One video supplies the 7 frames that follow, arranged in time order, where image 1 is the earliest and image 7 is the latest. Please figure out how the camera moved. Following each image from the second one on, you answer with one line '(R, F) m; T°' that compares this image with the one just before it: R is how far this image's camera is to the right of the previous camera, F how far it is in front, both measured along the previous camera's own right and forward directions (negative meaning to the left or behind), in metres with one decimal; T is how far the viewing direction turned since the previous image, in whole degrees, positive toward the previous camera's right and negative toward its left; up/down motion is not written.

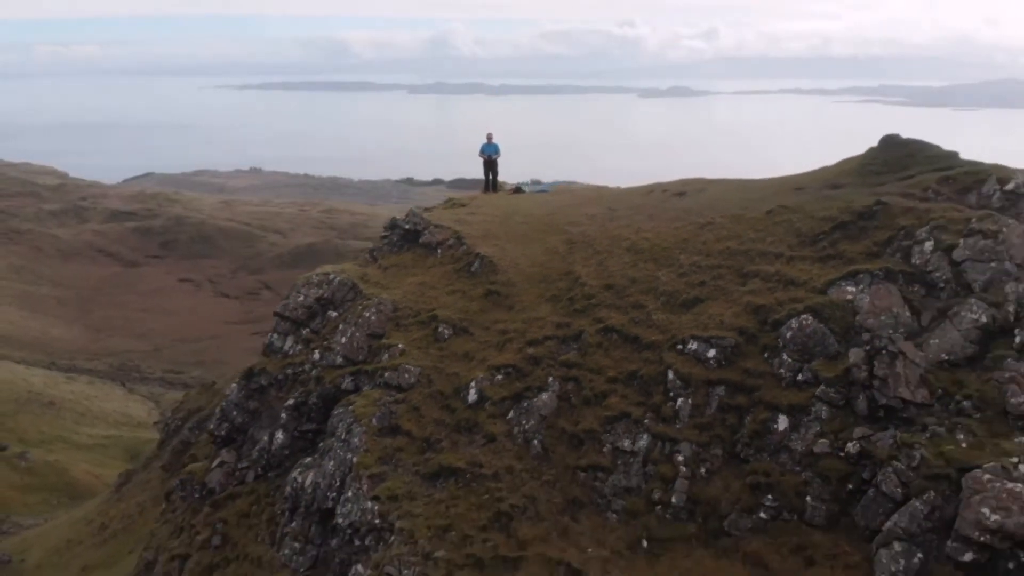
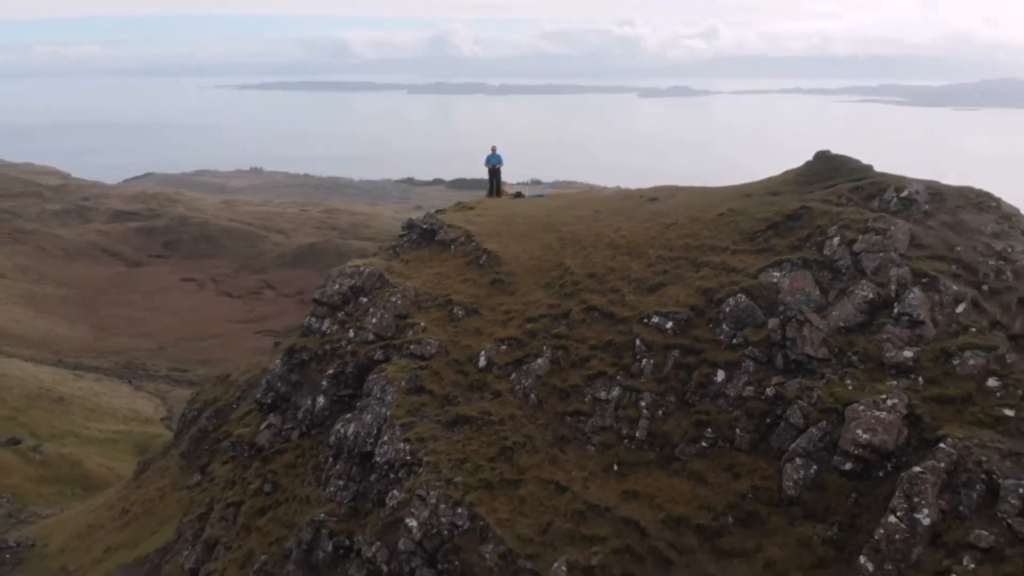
(0.0, -1.8) m; 0°
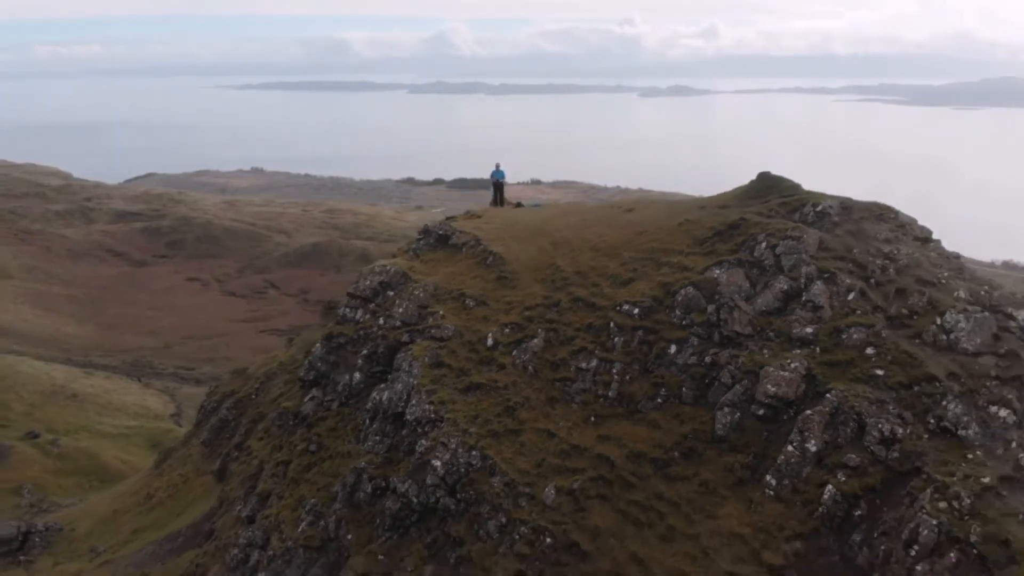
(0.0, -2.4) m; 0°
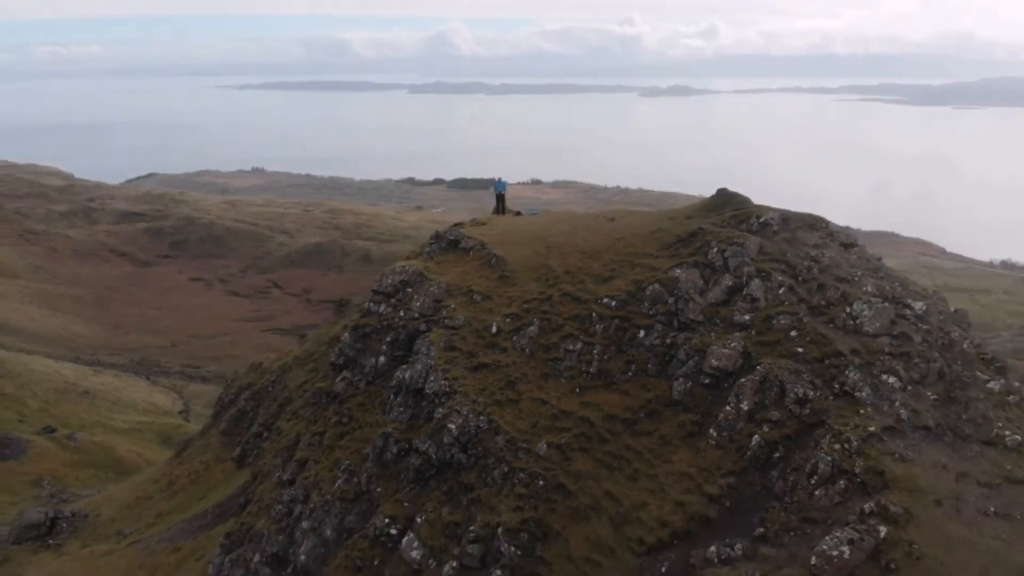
(0.0, -2.5) m; 0°
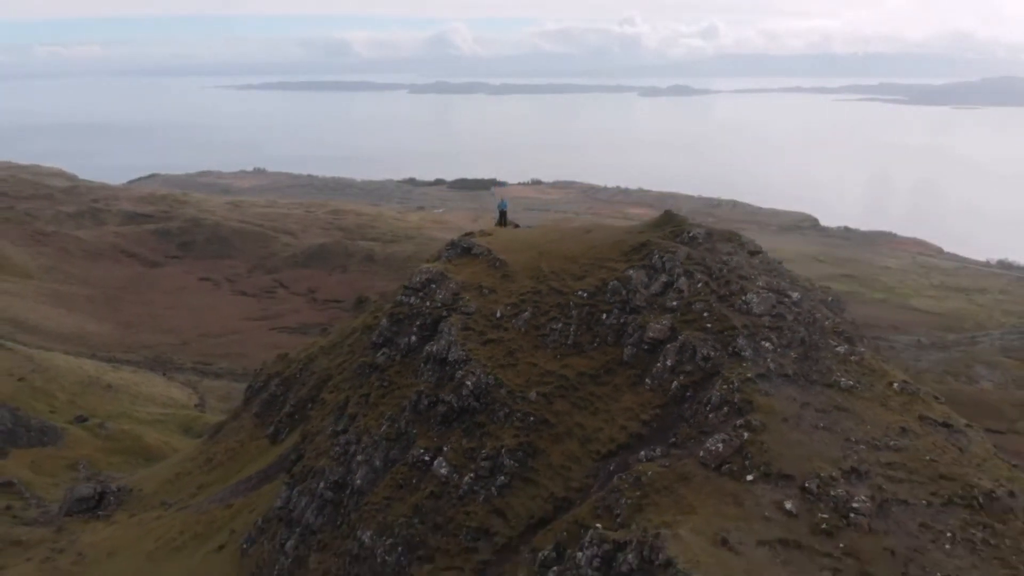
(0.0, -5.2) m; 0°
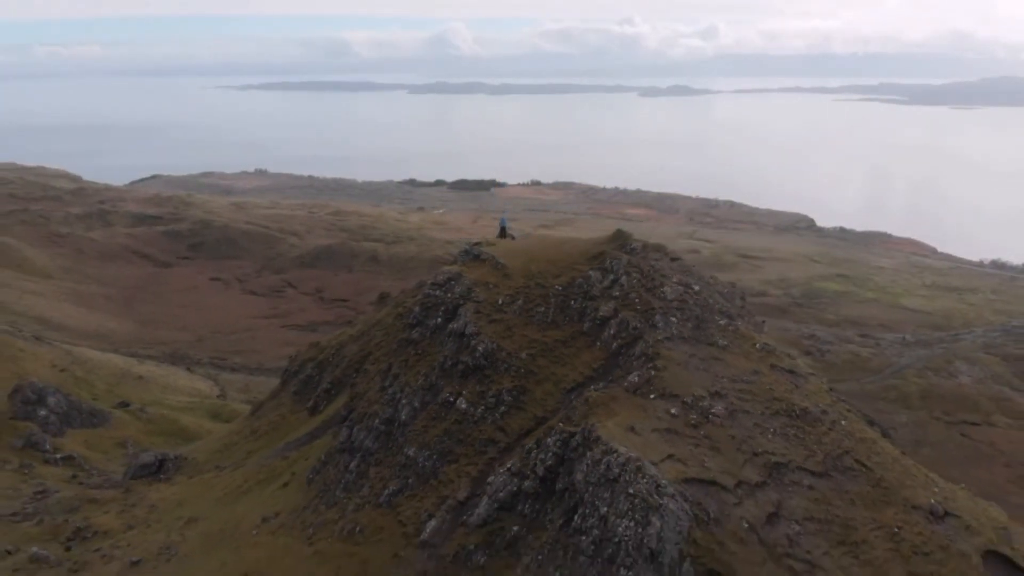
(+0.1, -8.8) m; 0°
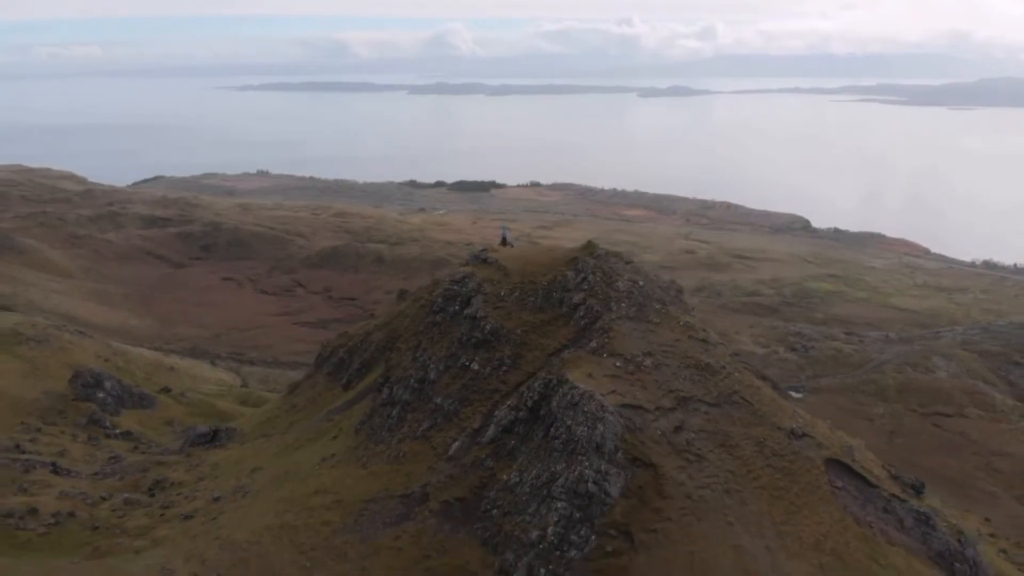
(0.0, -10.9) m; 0°
